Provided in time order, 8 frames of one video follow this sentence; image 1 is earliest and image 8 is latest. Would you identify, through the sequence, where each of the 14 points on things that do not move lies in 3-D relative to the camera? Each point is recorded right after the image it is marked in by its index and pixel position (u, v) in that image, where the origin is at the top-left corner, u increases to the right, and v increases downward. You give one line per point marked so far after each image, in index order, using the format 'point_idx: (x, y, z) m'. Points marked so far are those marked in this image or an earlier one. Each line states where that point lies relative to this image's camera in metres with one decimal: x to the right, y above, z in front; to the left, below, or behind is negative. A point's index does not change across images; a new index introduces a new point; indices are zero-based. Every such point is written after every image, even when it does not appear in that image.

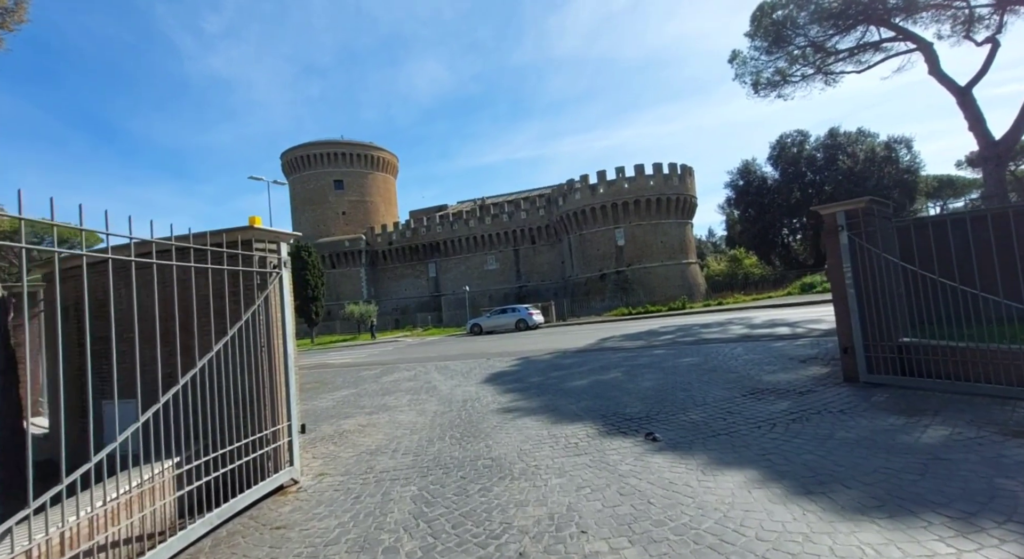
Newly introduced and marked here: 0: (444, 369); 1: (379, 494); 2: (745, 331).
0: (-1.7, -2.3, +13.1) m
1: (-1.1, -1.8, +4.3) m
2: (+6.7, -1.5, +14.6) m
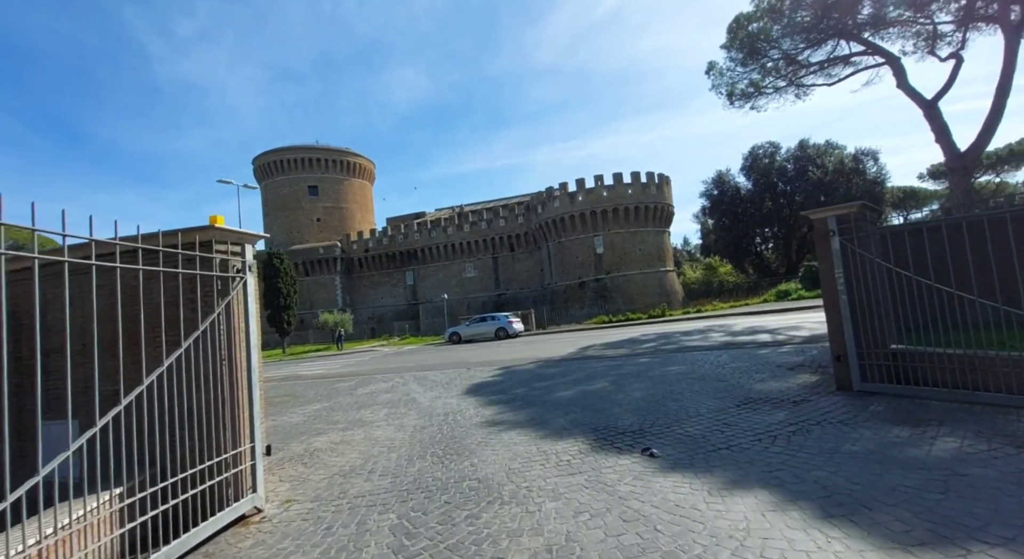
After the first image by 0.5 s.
0: (-2.2, -2.5, +12.6) m
1: (-1.2, -1.8, +3.8) m
2: (+6.1, -1.7, +14.5) m
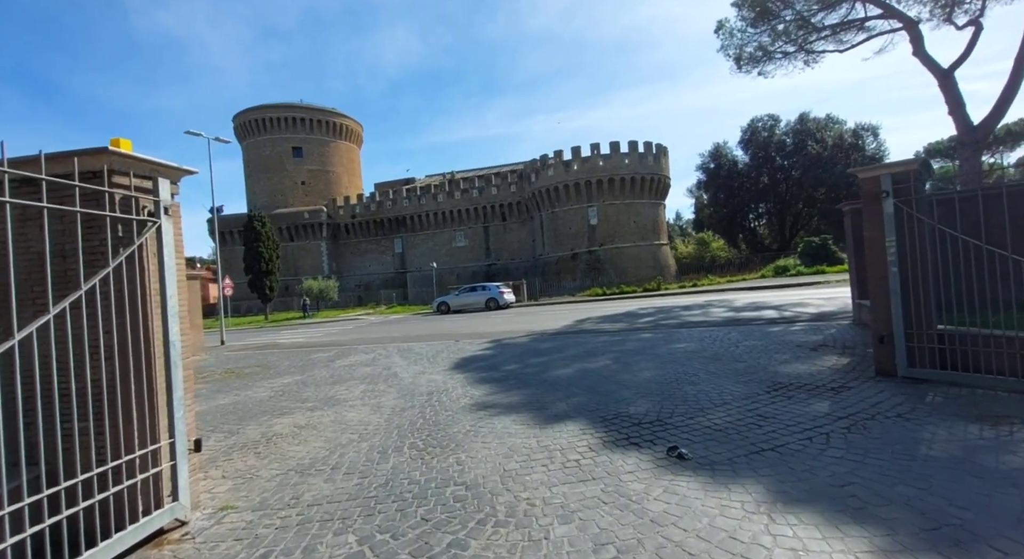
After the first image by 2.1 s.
0: (-2.4, -1.7, +11.7) m
1: (-1.2, -1.5, +2.9) m
2: (+5.9, -0.9, +13.7) m
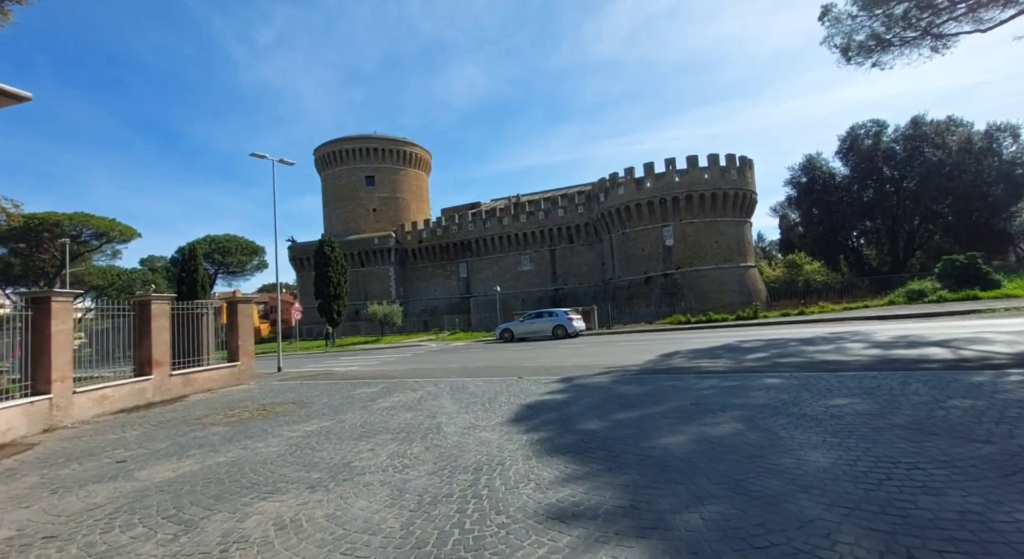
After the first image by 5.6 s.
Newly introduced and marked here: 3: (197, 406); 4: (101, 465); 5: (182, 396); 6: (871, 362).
0: (-1.0, -2.1, +9.6) m
1: (-0.9, -1.6, +0.8) m
2: (+7.5, -1.5, +10.6) m
3: (-6.7, -2.7, +10.9) m
4: (-5.5, -2.5, +6.8) m
5: (-8.2, -2.9, +12.7) m
6: (+6.6, -1.5, +9.5) m
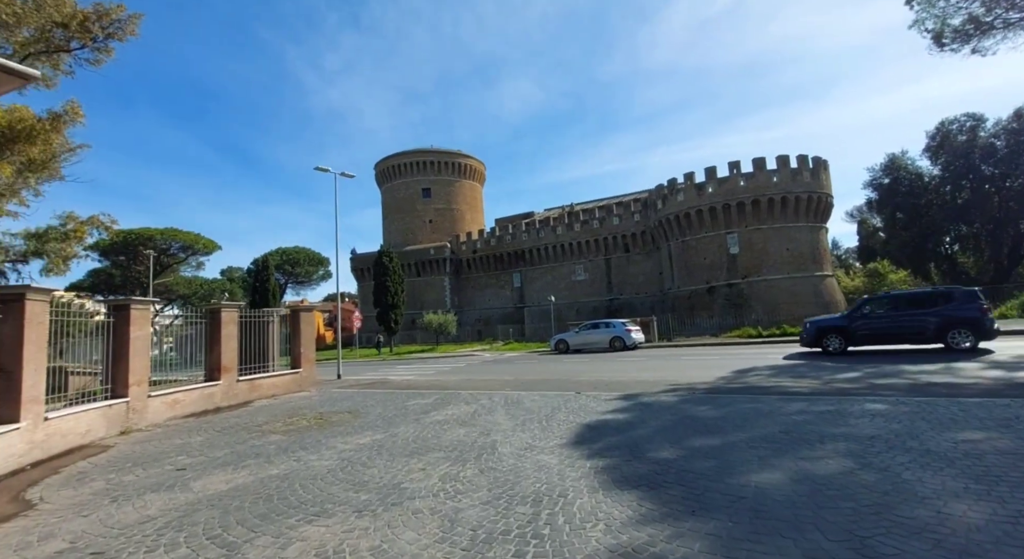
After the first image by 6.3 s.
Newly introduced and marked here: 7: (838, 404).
0: (+0.1, -2.3, +9.1) m
1: (-0.8, -1.6, +0.4) m
2: (+8.6, -1.7, +9.2) m
3: (-5.5, -2.9, +11.0) m
4: (-4.7, -2.6, +6.8) m
5: (-6.7, -3.1, +13.0) m
6: (+7.6, -1.7, +8.2) m
7: (+4.7, -1.8, +7.4) m
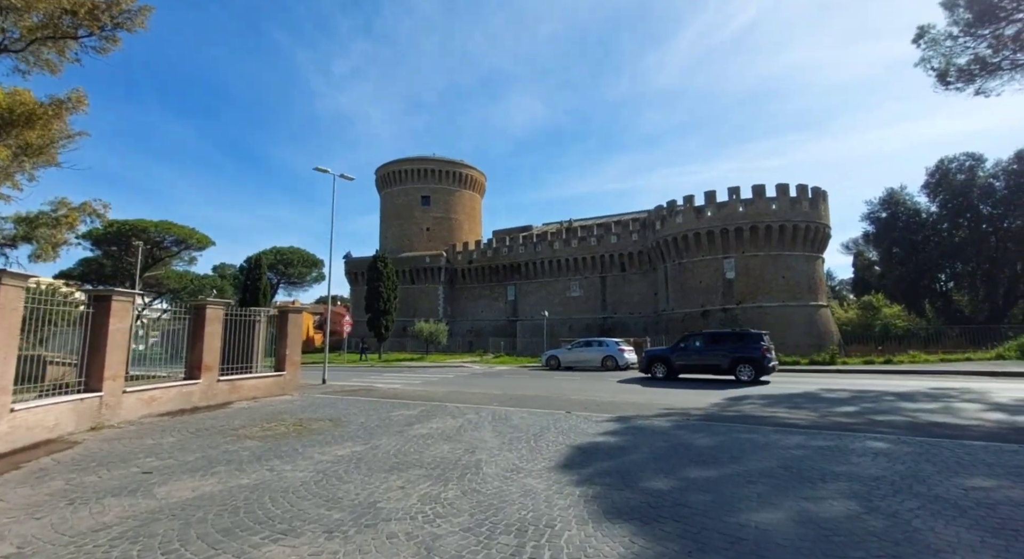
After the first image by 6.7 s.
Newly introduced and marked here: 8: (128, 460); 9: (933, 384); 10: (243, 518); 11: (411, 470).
0: (-0.1, -2.5, +8.8) m
1: (-0.9, -1.5, +0.1) m
2: (+8.4, -2.4, +9.0) m
3: (-5.7, -2.8, +10.6) m
4: (-4.9, -2.5, +6.4) m
5: (-7.0, -3.0, +12.5) m
6: (+7.5, -2.3, +7.9) m
7: (+4.5, -2.2, +7.1) m
8: (-5.4, -2.5, +7.2) m
9: (+10.9, -2.7, +13.2) m
10: (-2.4, -2.1, +4.6) m
11: (-1.2, -2.2, +6.0) m
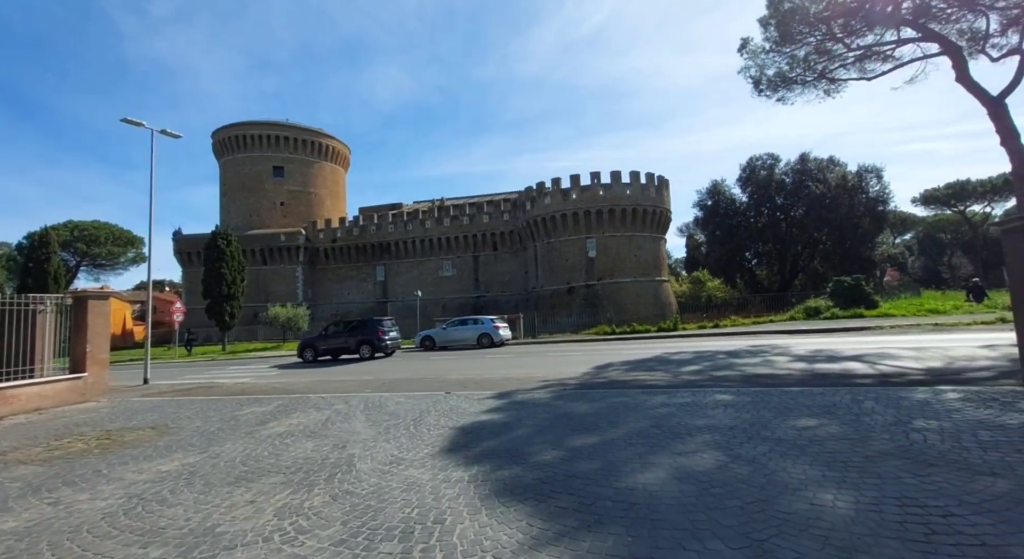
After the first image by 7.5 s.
0: (-2.2, -2.1, +8.2) m
1: (-0.7, -1.4, -0.5) m
2: (+6.0, -1.8, +10.6) m
3: (-8.0, -2.5, +8.5) m
4: (-6.1, -2.3, +4.7) m
5: (-9.8, -2.6, +10.0) m
6: (+5.4, -1.8, +9.3) m
7: (+2.7, -1.8, +7.8) m
8: (-6.8, -2.3, +5.3) m
9: (+7.3, -1.9, +15.3) m
10: (-3.3, -1.9, +3.5) m
11: (-2.5, -2.0, +5.2) m
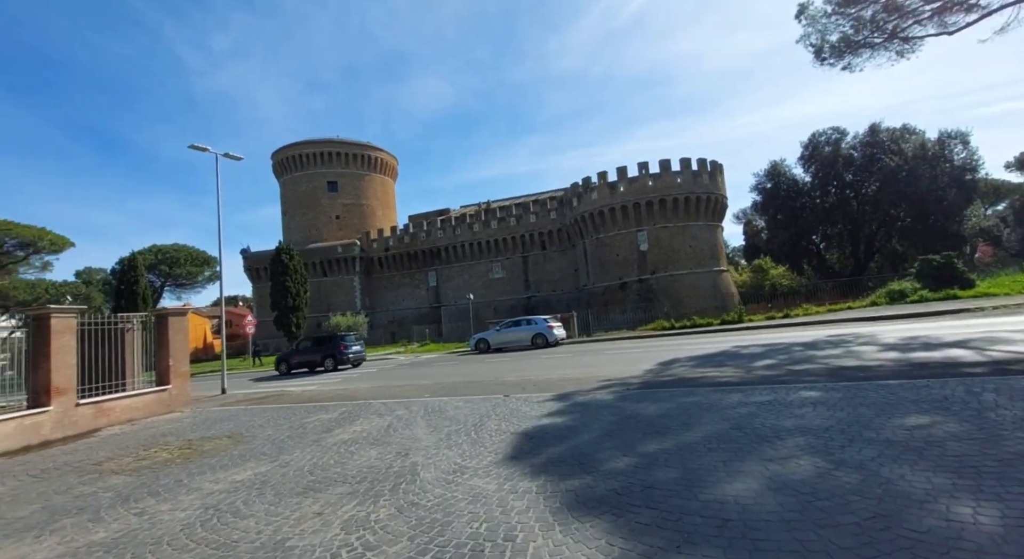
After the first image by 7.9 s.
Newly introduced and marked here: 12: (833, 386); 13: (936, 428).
0: (-1.2, -2.2, +8.1) m
1: (-0.6, -1.4, -0.7) m
2: (+7.2, -1.4, +9.6) m
3: (-6.9, -2.8, +8.9) m
4: (-5.5, -2.5, +5.0) m
5: (-8.6, -3.1, +10.7) m
6: (+6.4, -1.4, +8.4) m
7: (+3.6, -1.6, +7.1) m
8: (-6.1, -2.6, +5.6) m
9: (+8.9, -1.4, +14.1) m
10: (-2.8, -2.1, +3.5) m
11: (-1.8, -2.0, +5.1) m
12: (+4.5, -1.5, +7.2) m
13: (+4.0, -1.4, +4.9) m
